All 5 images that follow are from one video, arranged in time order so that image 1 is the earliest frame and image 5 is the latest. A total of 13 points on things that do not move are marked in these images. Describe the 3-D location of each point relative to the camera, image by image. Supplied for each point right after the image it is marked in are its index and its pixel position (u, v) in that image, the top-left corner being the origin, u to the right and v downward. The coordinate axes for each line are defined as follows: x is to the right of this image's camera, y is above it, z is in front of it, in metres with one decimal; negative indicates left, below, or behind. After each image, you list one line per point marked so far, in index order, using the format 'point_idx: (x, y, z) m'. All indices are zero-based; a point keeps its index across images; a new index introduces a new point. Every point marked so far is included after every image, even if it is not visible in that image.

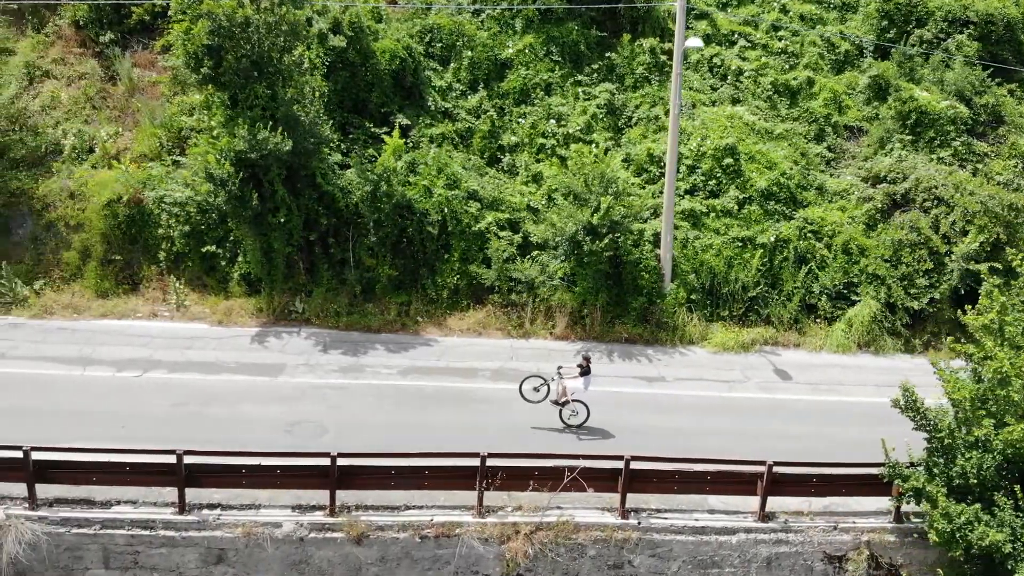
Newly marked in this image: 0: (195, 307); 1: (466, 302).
0: (-5.5, -0.3, +16.1) m
1: (-0.9, -0.2, +16.3) m
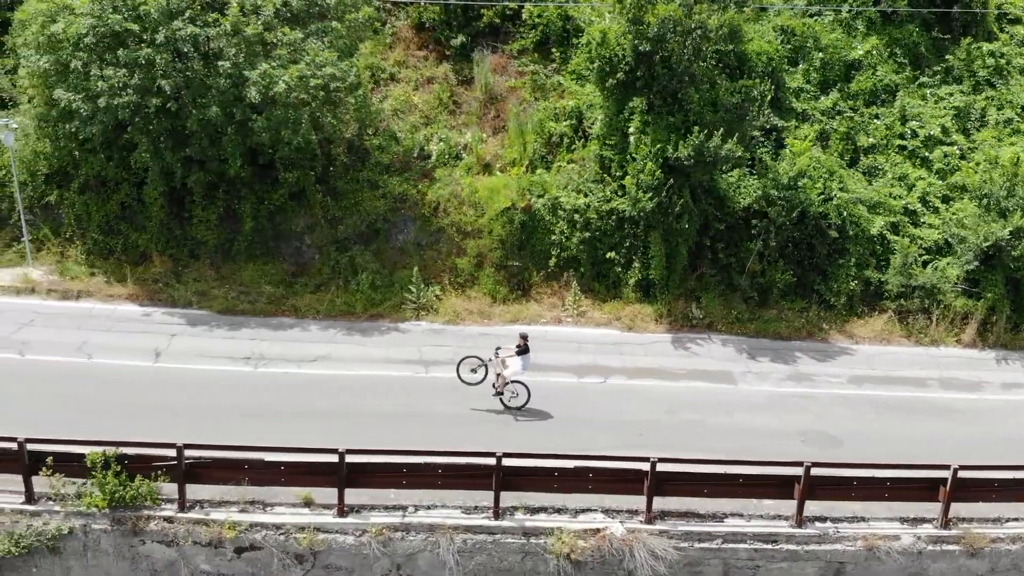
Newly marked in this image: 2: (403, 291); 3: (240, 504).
0: (+1.4, -0.4, +15.9) m
1: (+6.0, -0.3, +16.3) m
2: (-1.9, -0.1, +15.7) m
3: (-3.0, -2.4, +10.5) m
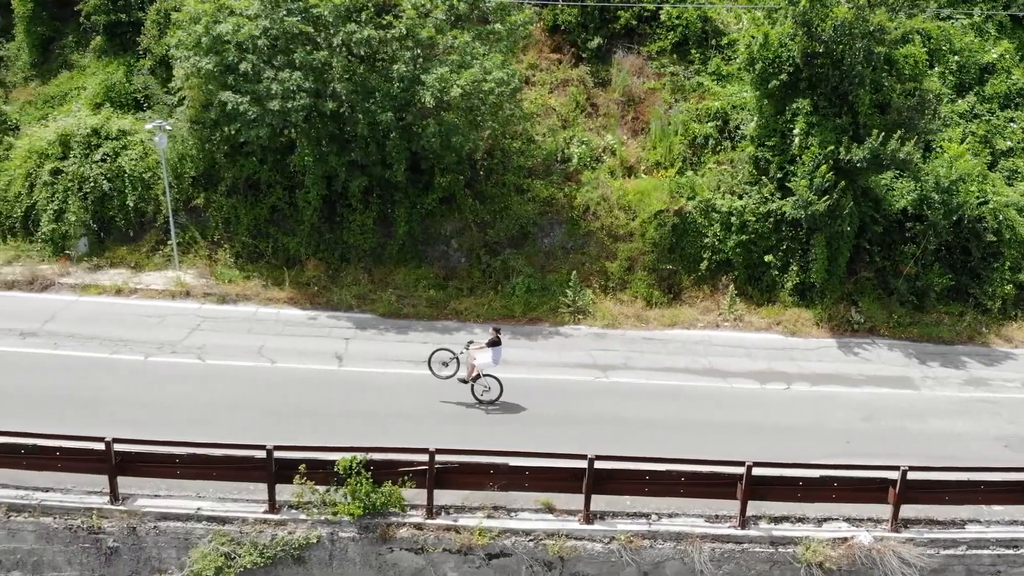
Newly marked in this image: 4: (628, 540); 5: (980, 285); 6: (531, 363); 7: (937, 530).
0: (+4.1, -0.5, +15.8) m
1: (+8.7, -0.4, +16.2) m
2: (+0.8, -0.1, +15.6) m
3: (-0.3, -2.5, +10.4) m
4: (+1.3, -2.7, +10.1) m
5: (+8.1, 0.0, +16.3) m
6: (+0.3, -1.1, +14.0) m
7: (+4.8, -2.7, +10.6) m
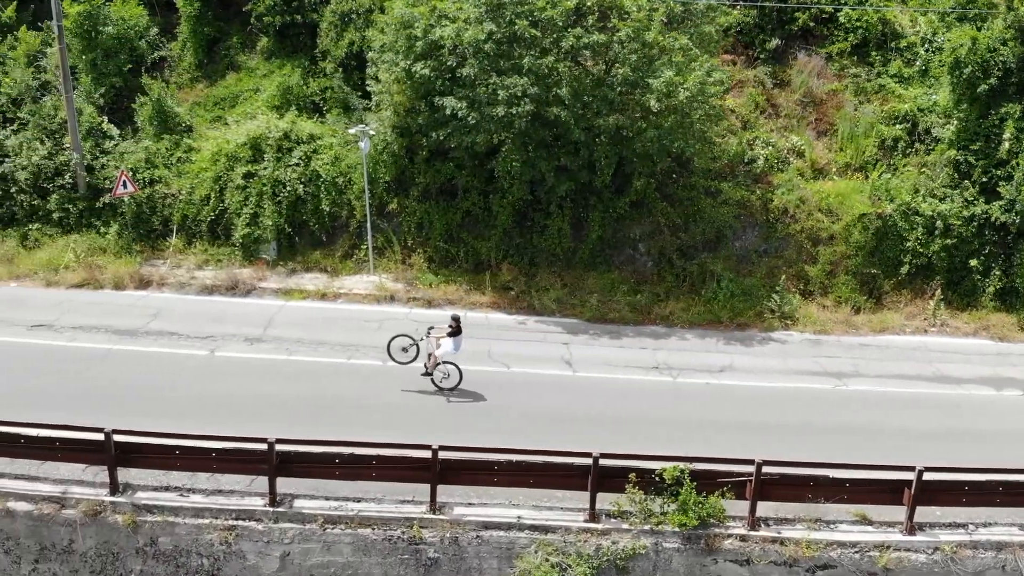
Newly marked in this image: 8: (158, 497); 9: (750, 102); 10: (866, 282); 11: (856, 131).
0: (+7.5, -0.6, +15.8) m
1: (+12.1, -0.5, +16.3) m
2: (+4.2, -0.2, +15.5) m
3: (+3.1, -2.6, +10.3) m
4: (+4.7, -2.8, +10.1) m
5: (+11.4, 0.0, +16.3) m
6: (+3.7, -1.2, +13.9) m
7: (+8.2, -2.8, +10.6) m
8: (-3.9, -2.2, +10.1) m
9: (+4.4, +3.5, +17.7) m
10: (+6.0, +0.1, +16.2) m
11: (+6.1, +2.8, +17.1) m
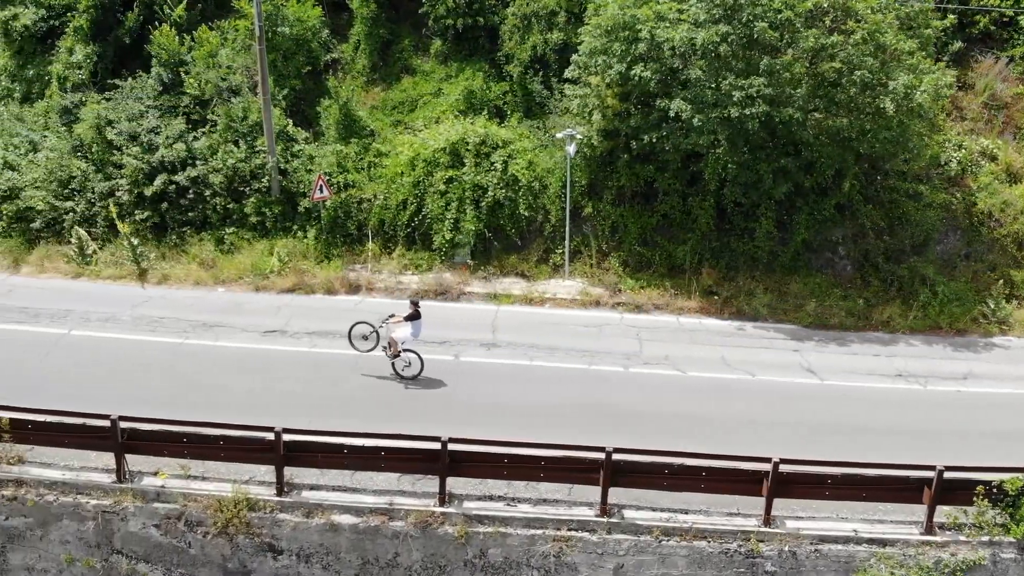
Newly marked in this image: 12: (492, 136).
0: (+10.9, -0.6, +15.9) m
1: (+15.5, -0.5, +16.5) m
2: (+7.6, -0.3, +15.6) m
3: (+6.7, -2.7, +10.4) m
4: (+8.3, -2.9, +10.2) m
5: (+14.9, -0.1, +16.5) m
6: (+7.2, -1.3, +14.0) m
7: (+11.8, -2.9, +10.8) m
8: (-0.3, -2.3, +10.0) m
9: (+7.9, +3.4, +17.8) m
10: (+9.4, 0.0, +16.3) m
11: (+9.6, +2.8, +17.2) m
12: (-0.3, +2.7, +16.3) m
